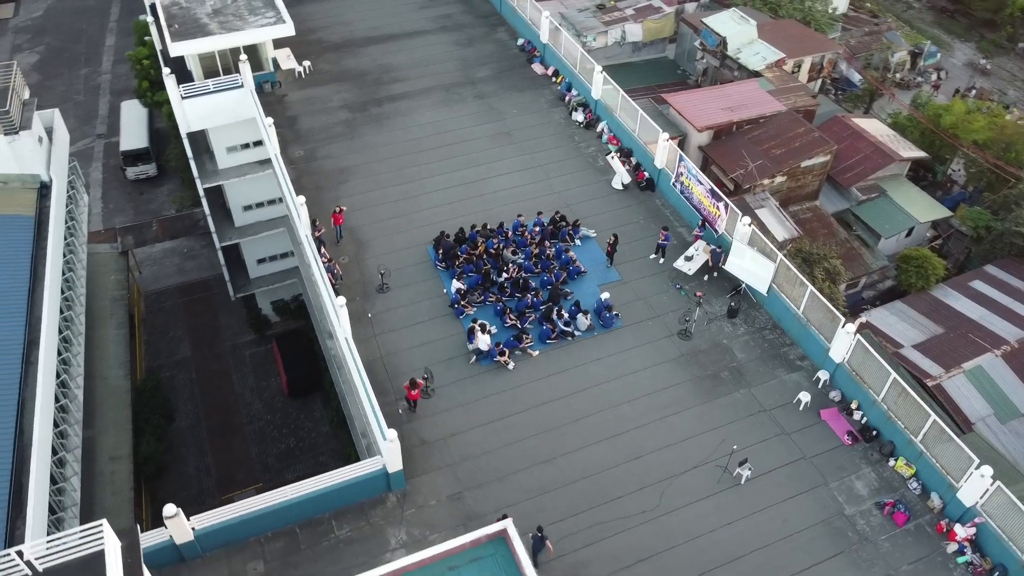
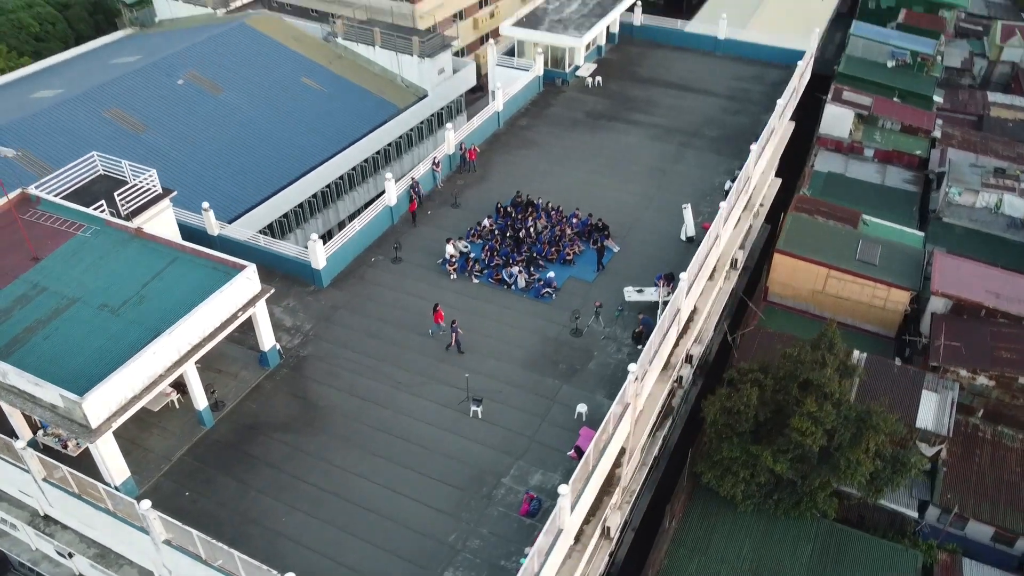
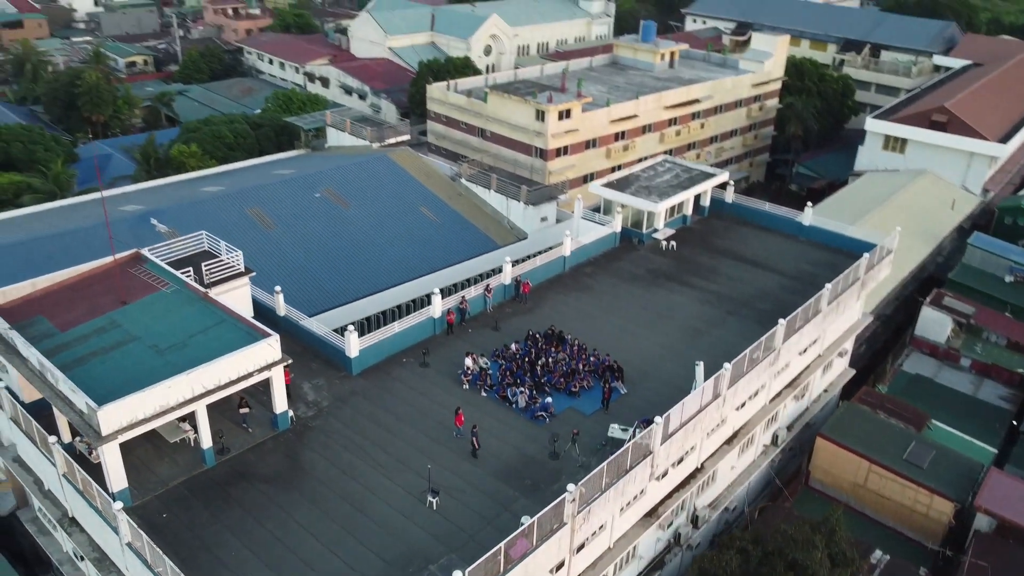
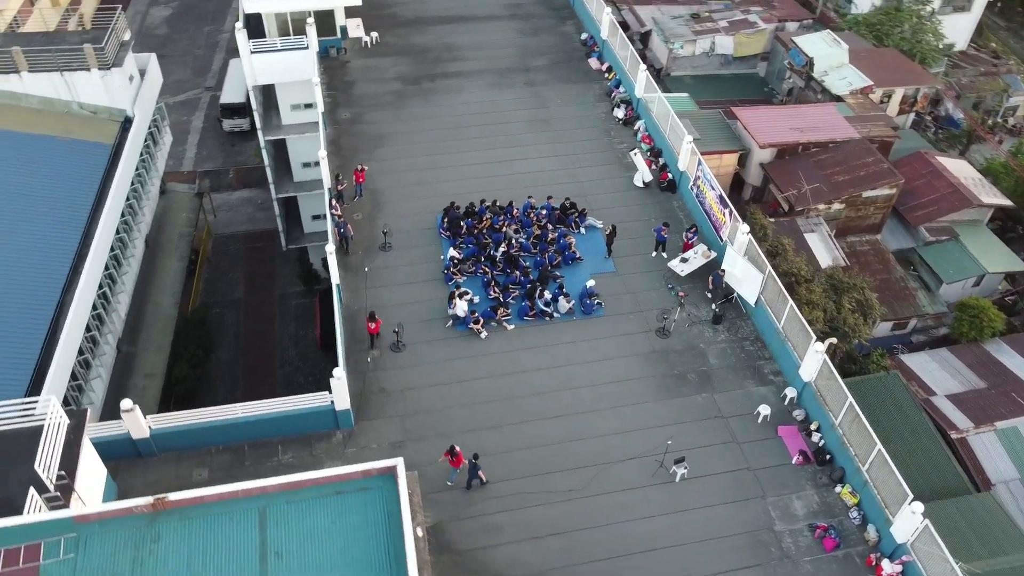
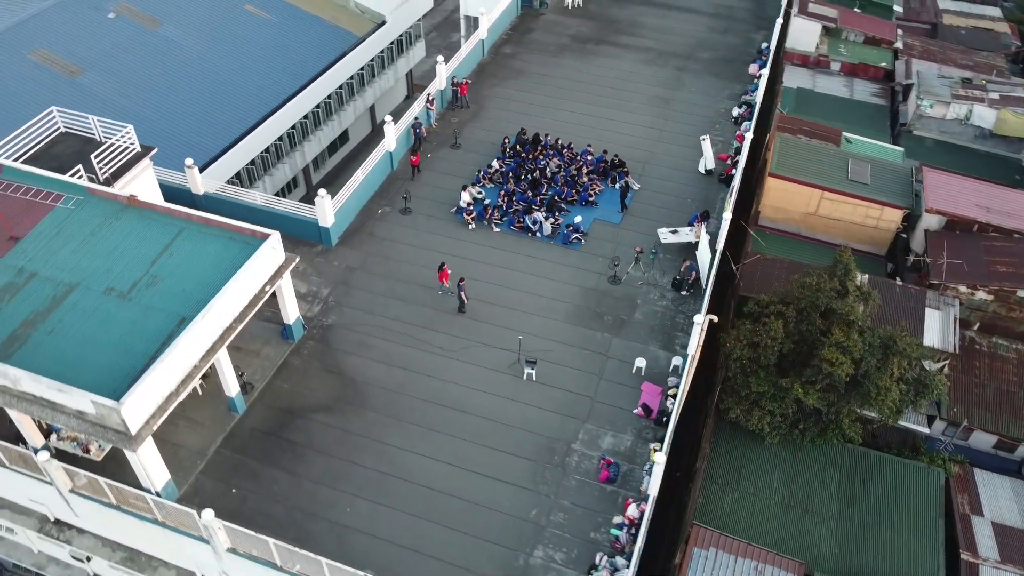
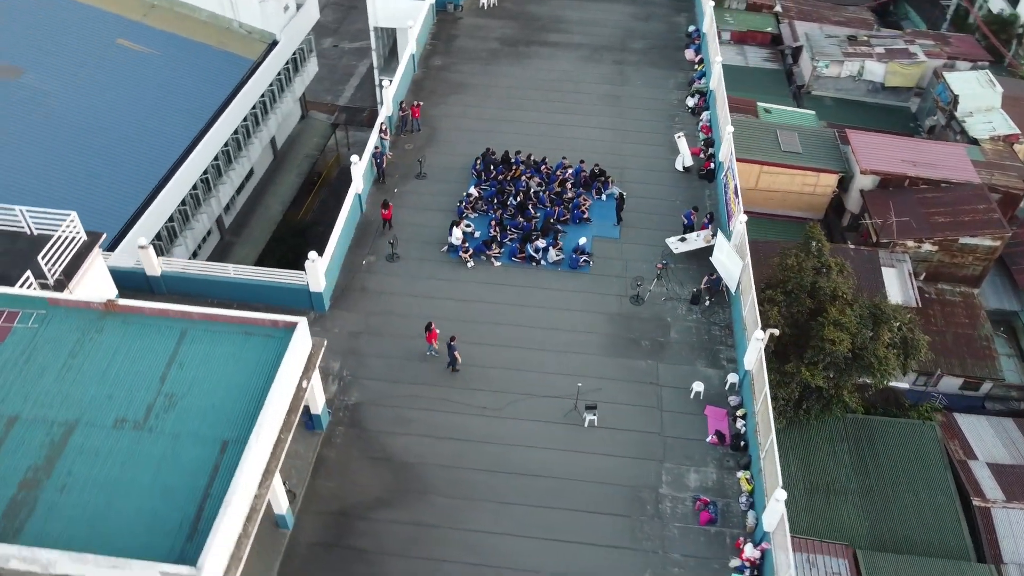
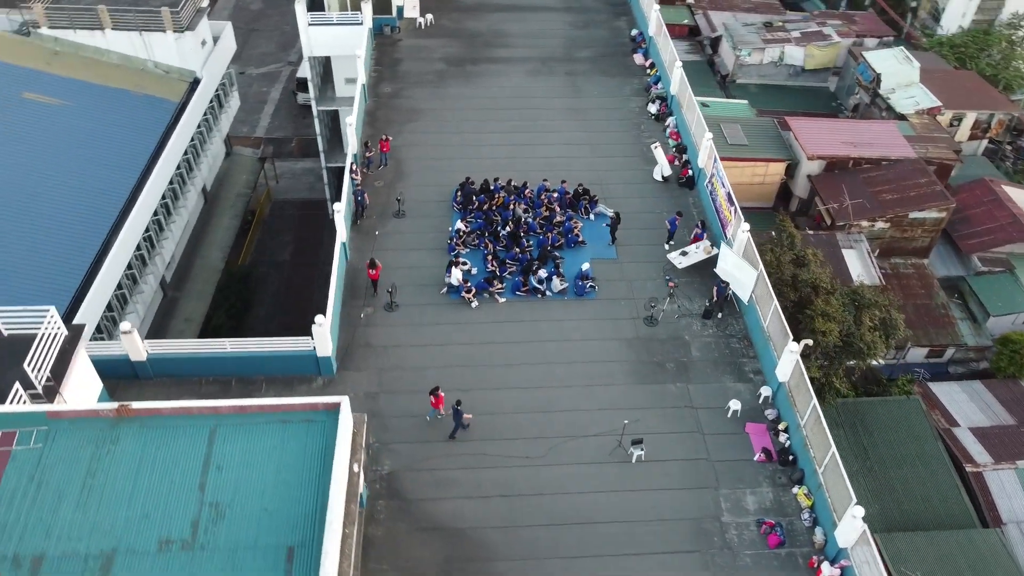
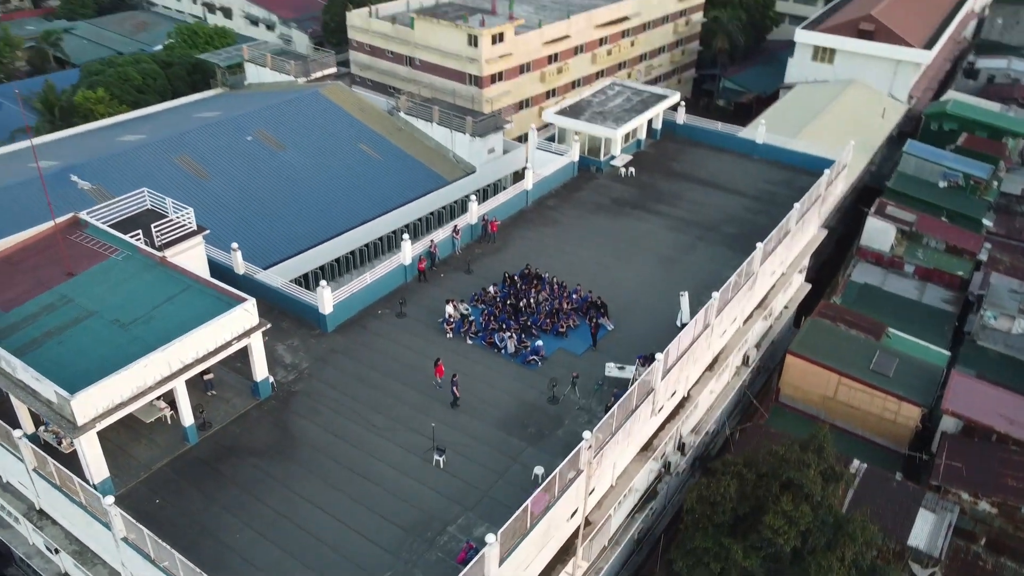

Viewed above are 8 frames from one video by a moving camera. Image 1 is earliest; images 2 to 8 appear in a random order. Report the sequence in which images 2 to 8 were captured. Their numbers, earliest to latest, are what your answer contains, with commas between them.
4, 7, 6, 5, 2, 8, 3
